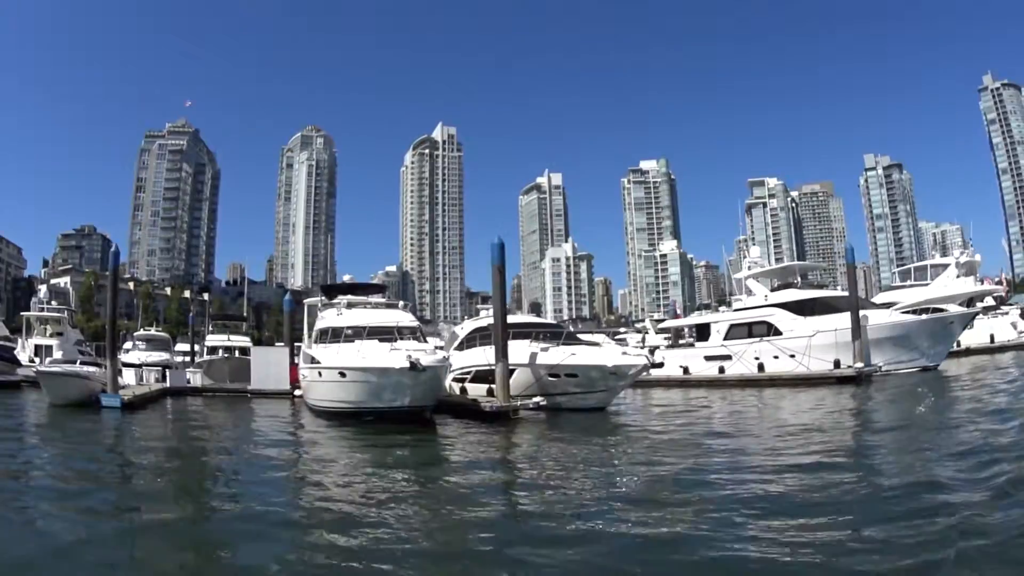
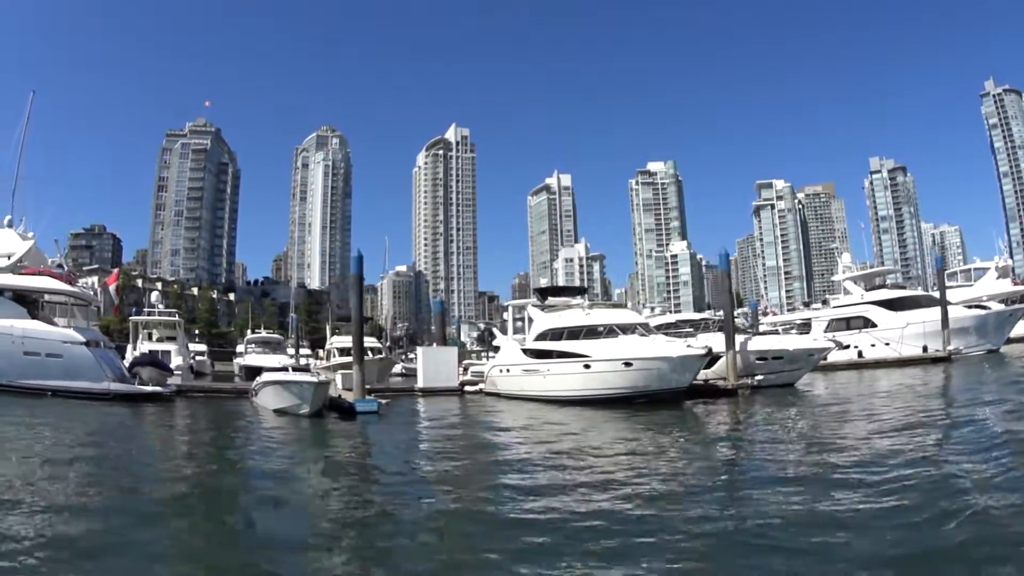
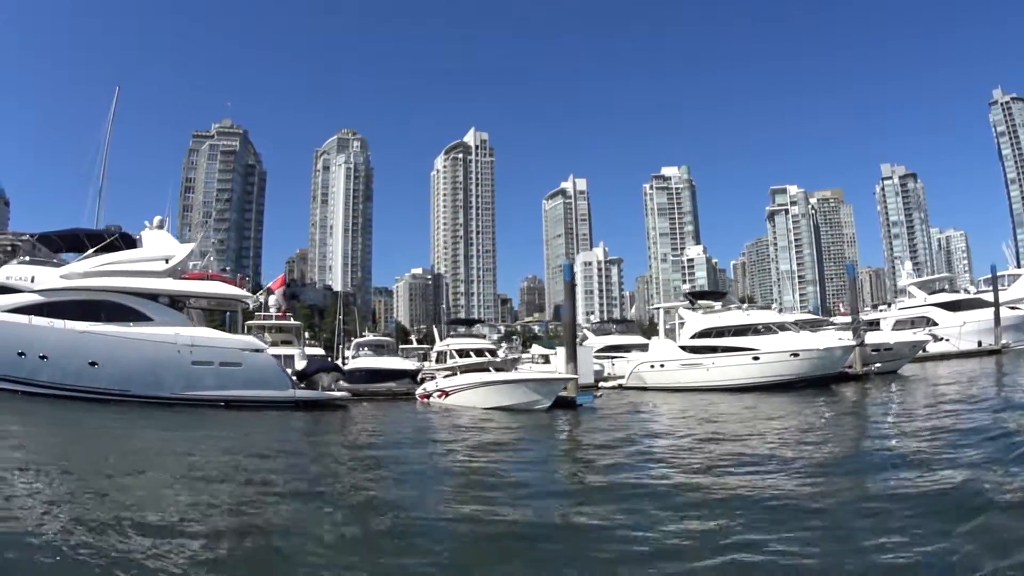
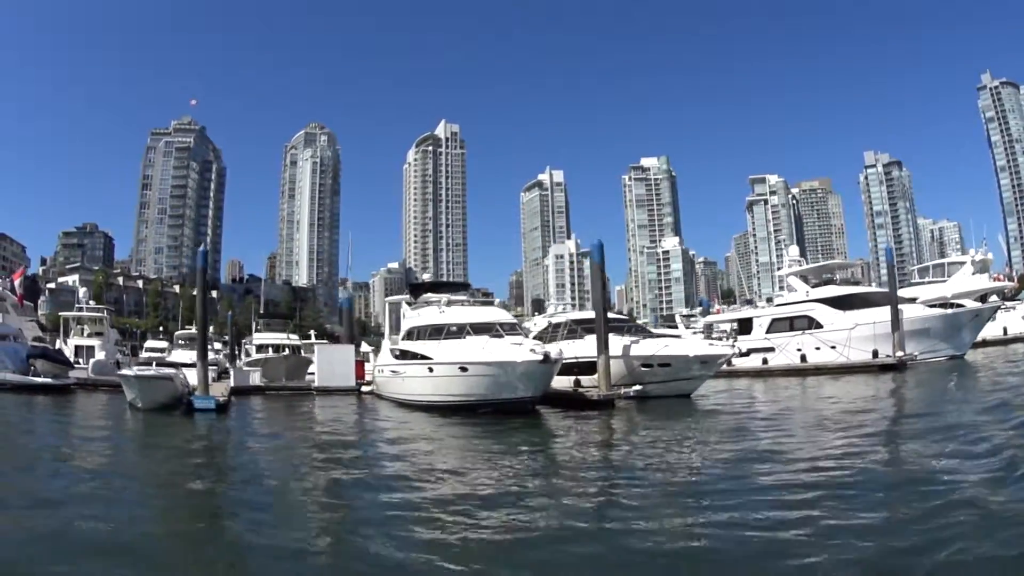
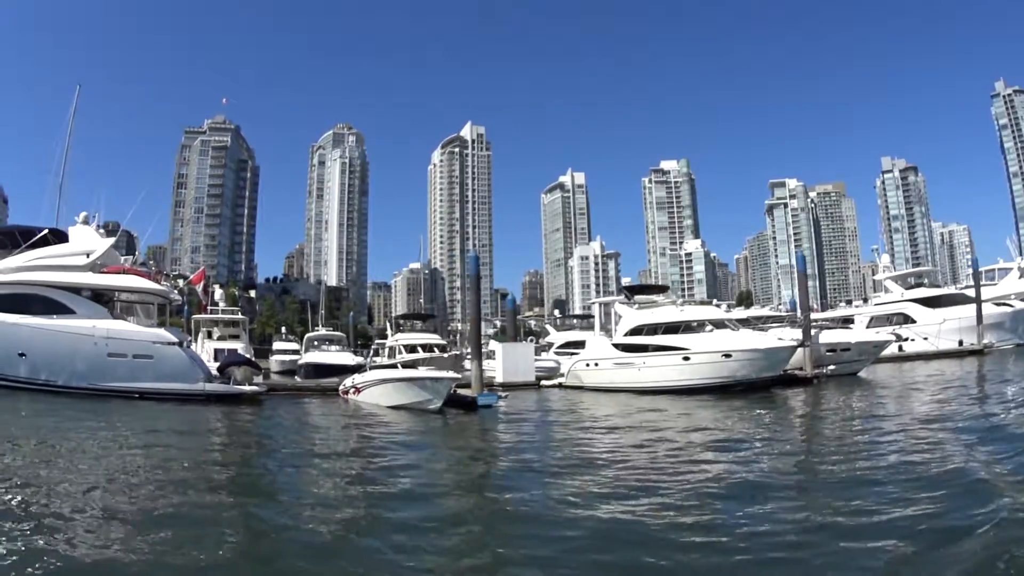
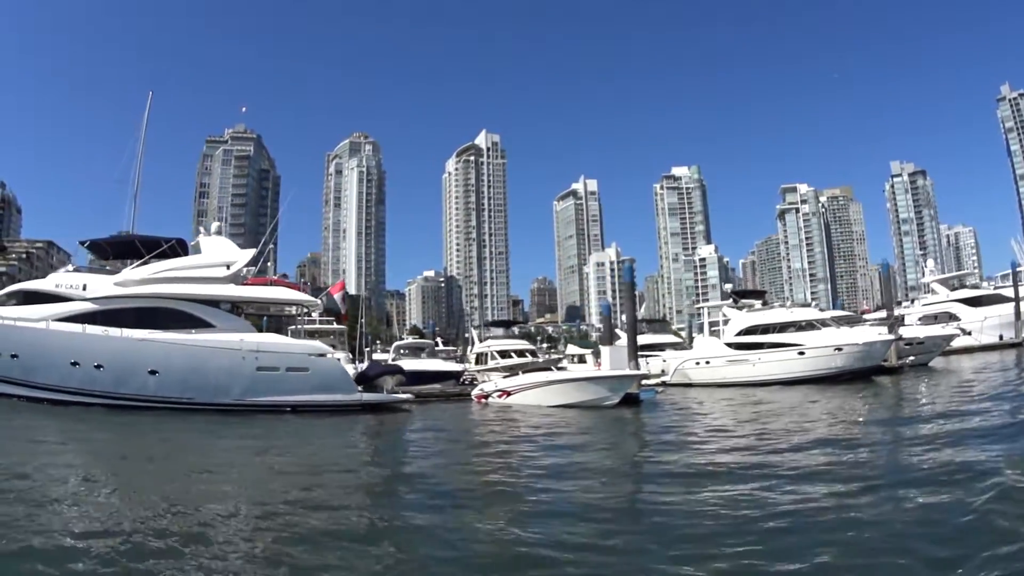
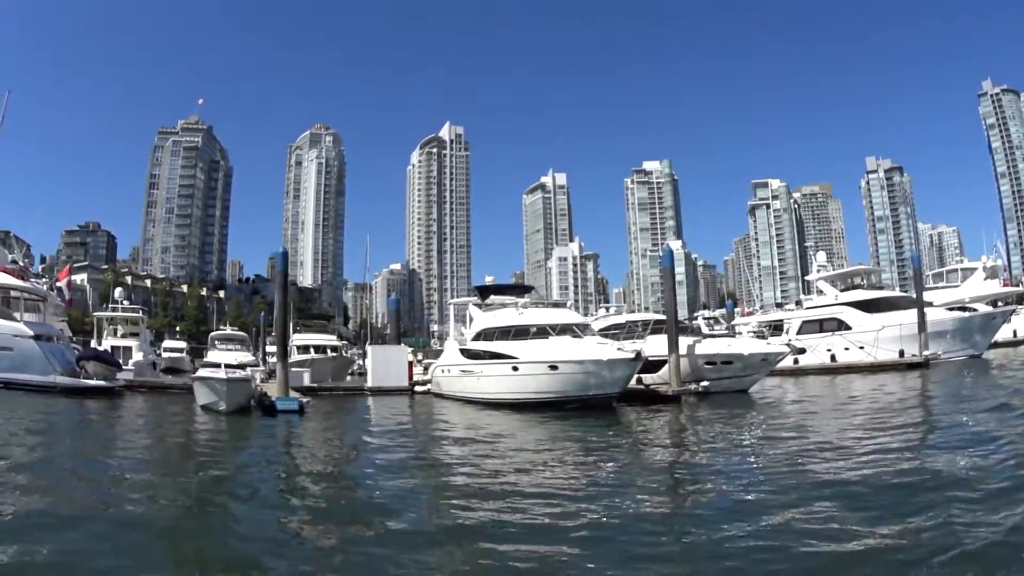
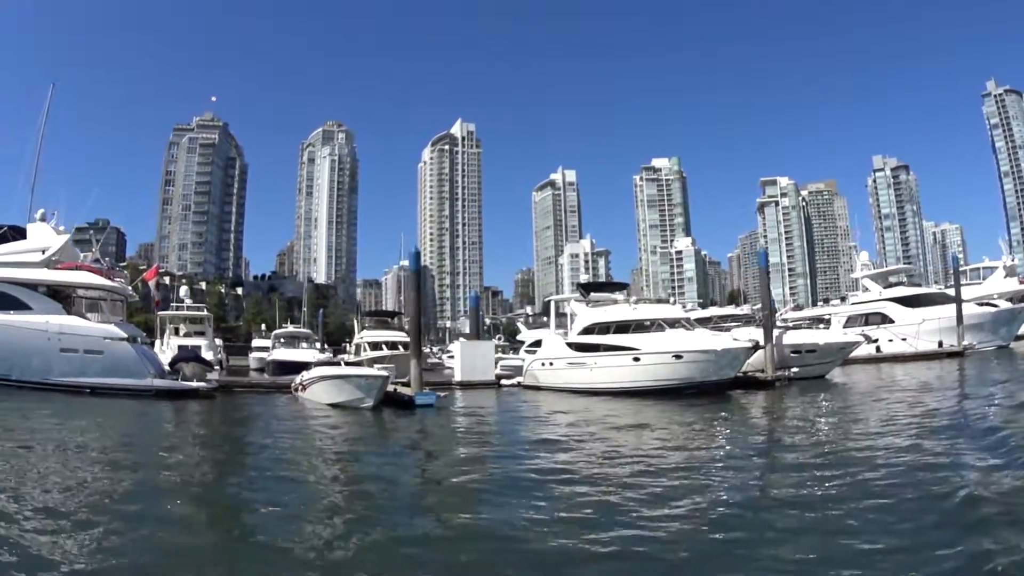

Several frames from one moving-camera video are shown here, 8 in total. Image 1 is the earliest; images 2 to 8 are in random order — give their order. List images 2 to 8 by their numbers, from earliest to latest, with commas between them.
4, 7, 2, 8, 5, 3, 6
